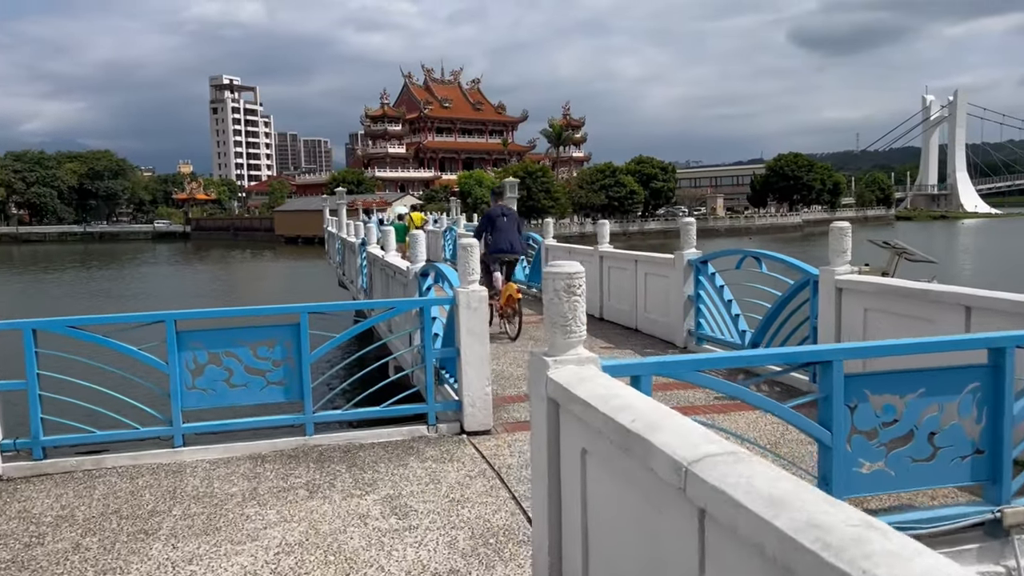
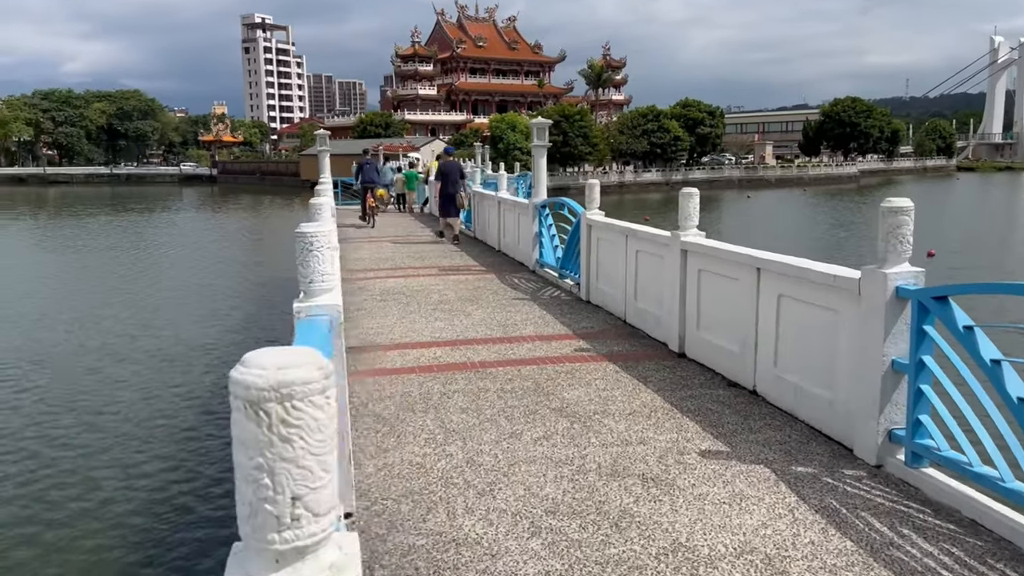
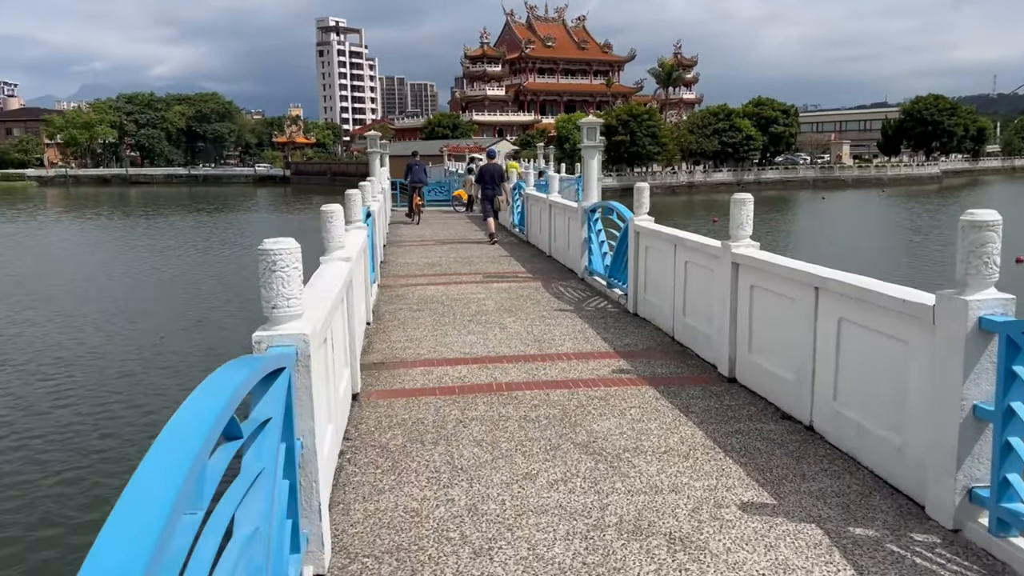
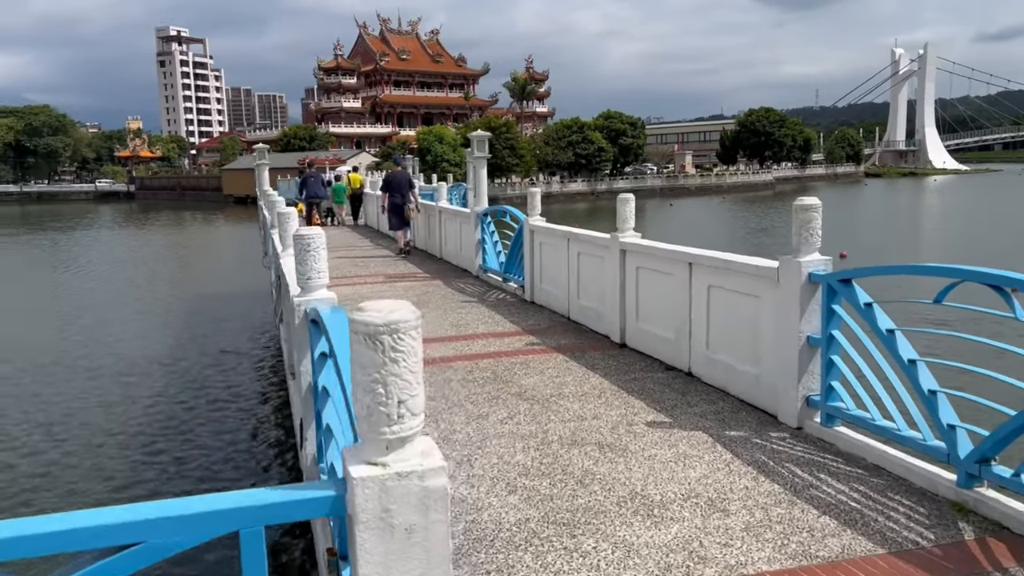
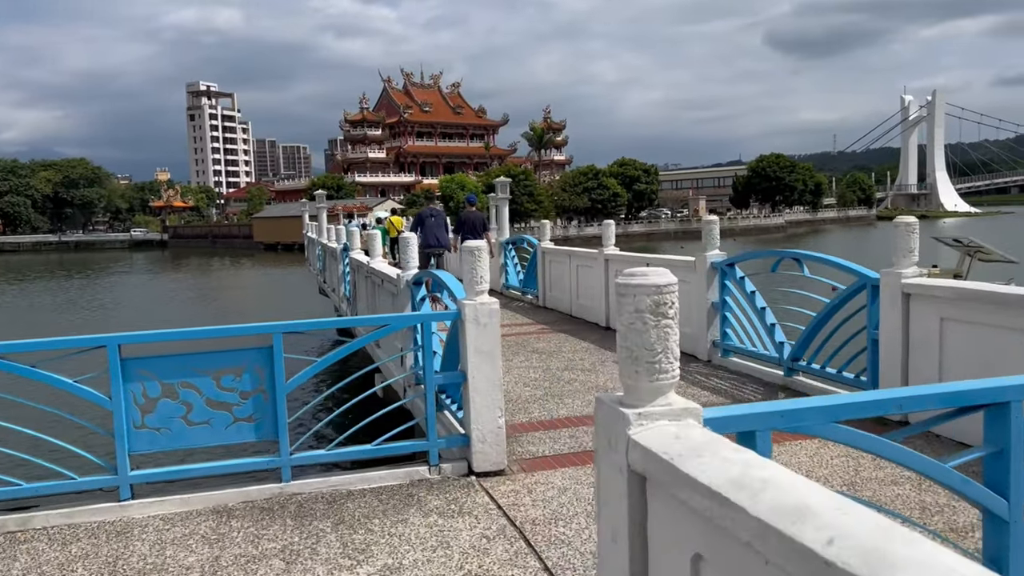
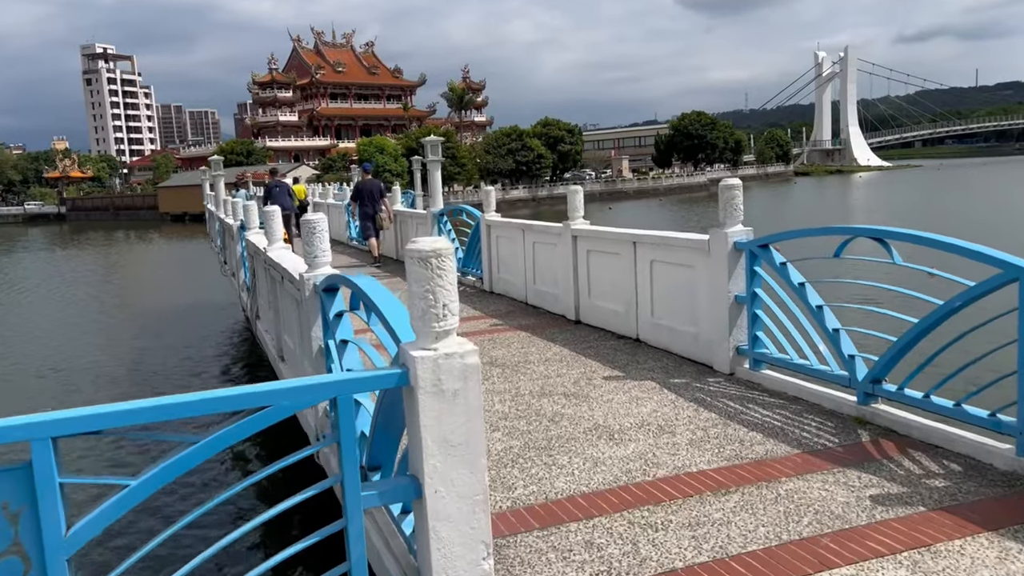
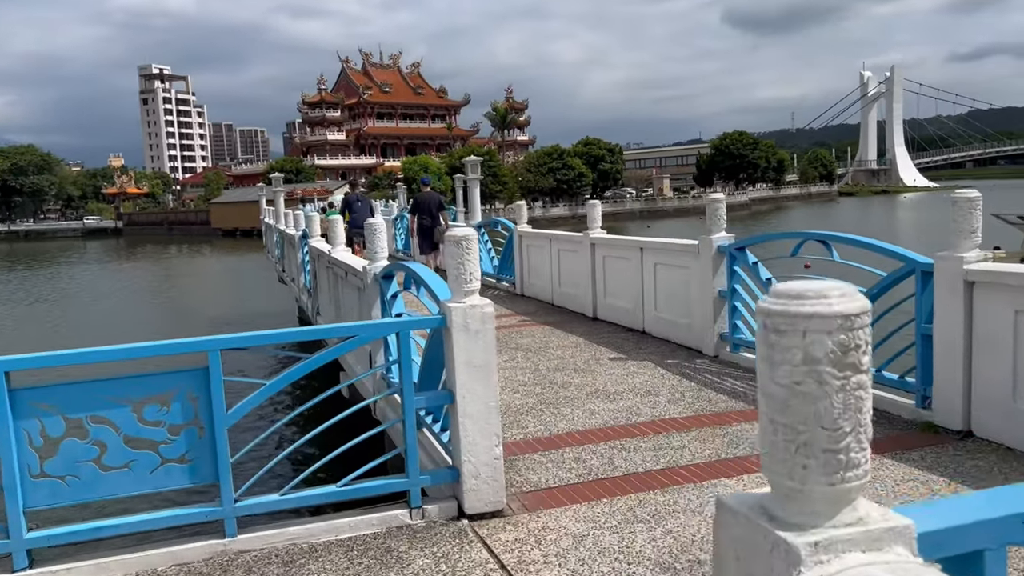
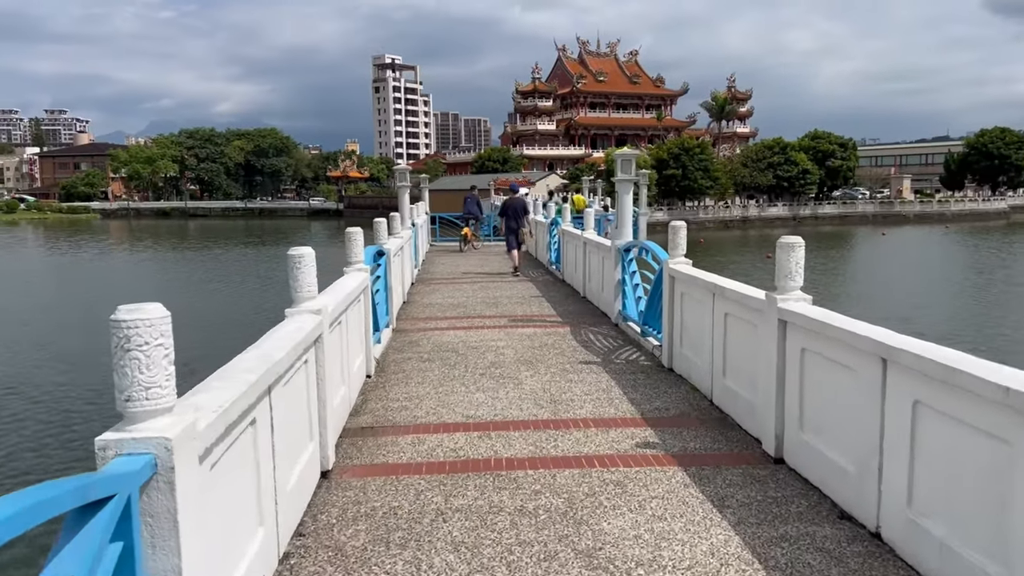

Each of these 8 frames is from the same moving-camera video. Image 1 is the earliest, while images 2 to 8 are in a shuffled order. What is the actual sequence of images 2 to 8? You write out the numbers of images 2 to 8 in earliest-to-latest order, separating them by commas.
5, 7, 6, 4, 2, 3, 8
